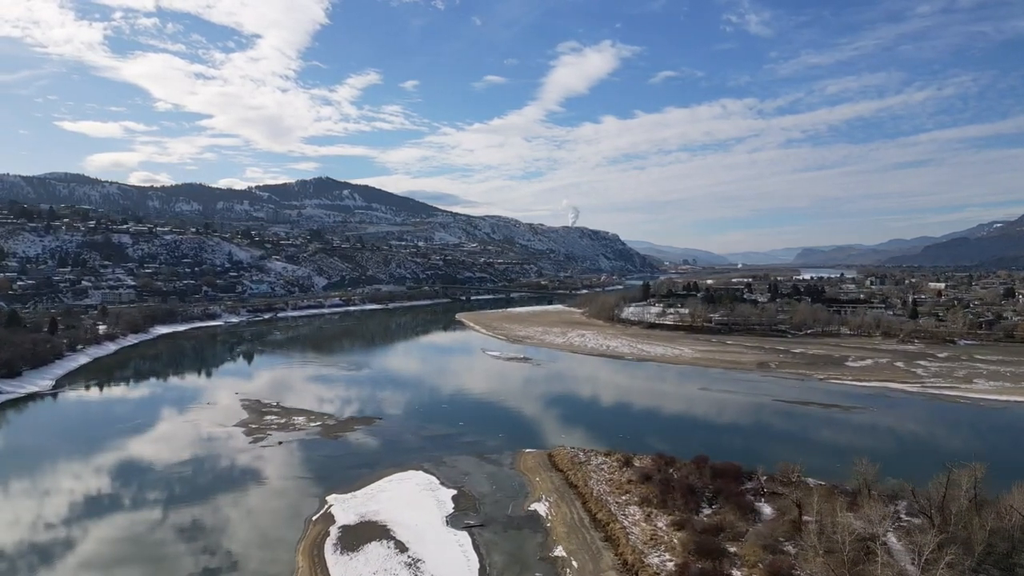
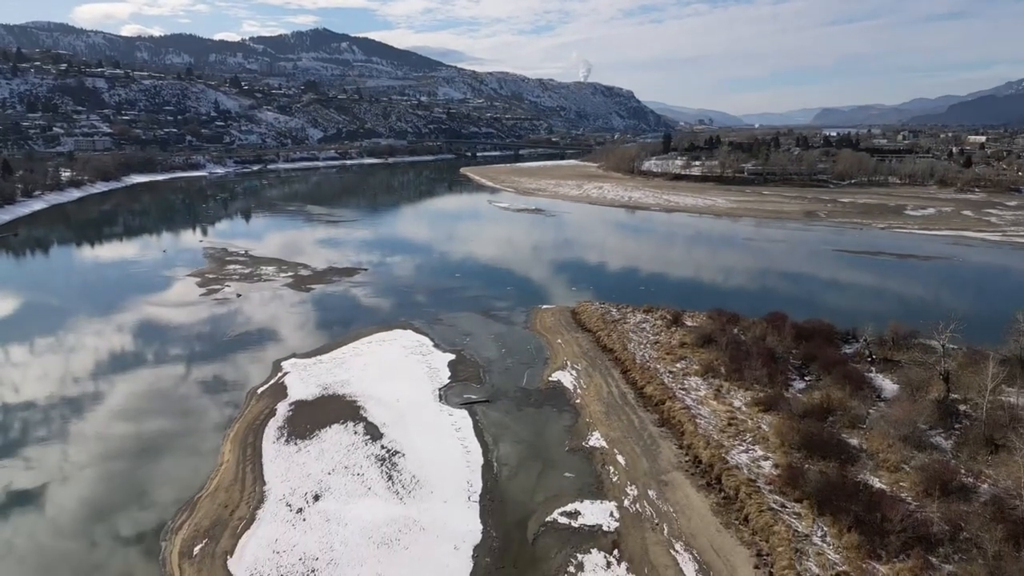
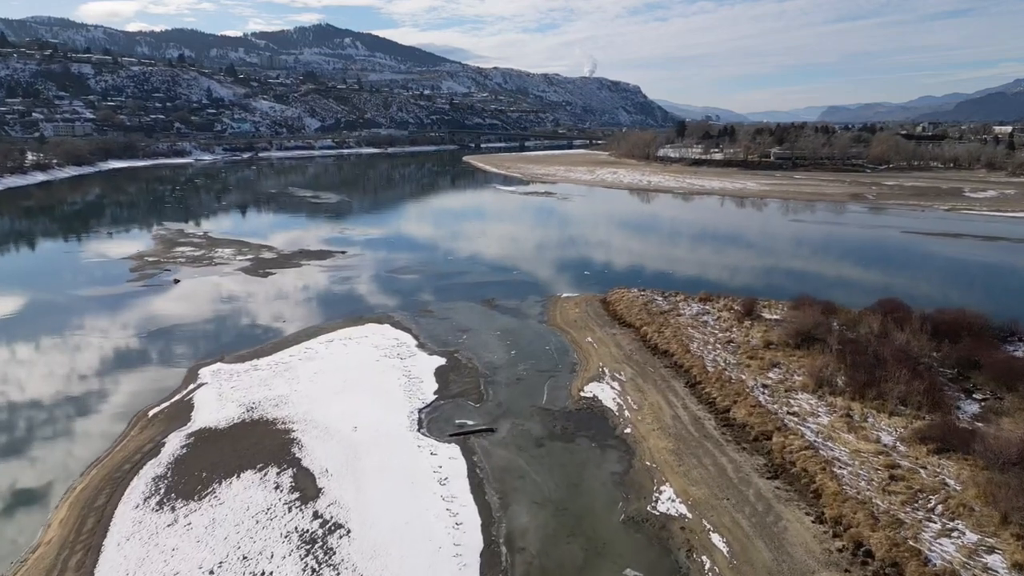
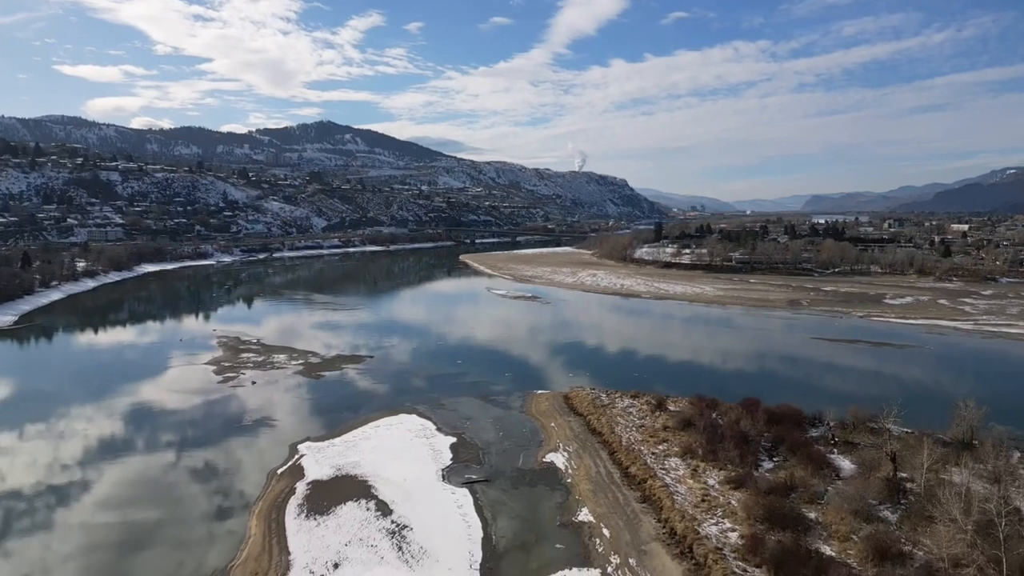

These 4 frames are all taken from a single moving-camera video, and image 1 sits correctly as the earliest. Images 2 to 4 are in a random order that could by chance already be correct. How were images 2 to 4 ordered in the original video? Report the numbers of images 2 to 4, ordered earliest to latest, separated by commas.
4, 2, 3
